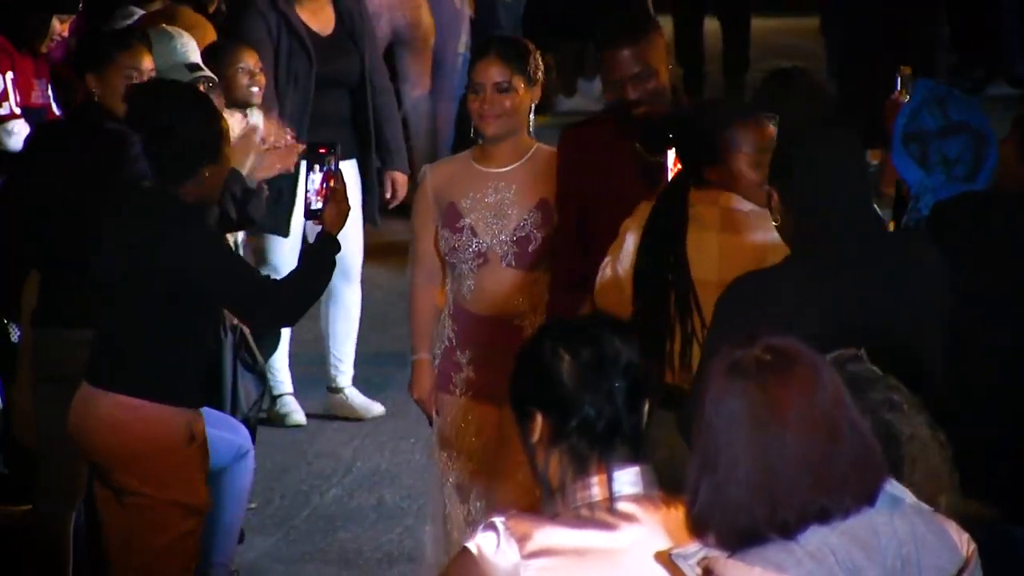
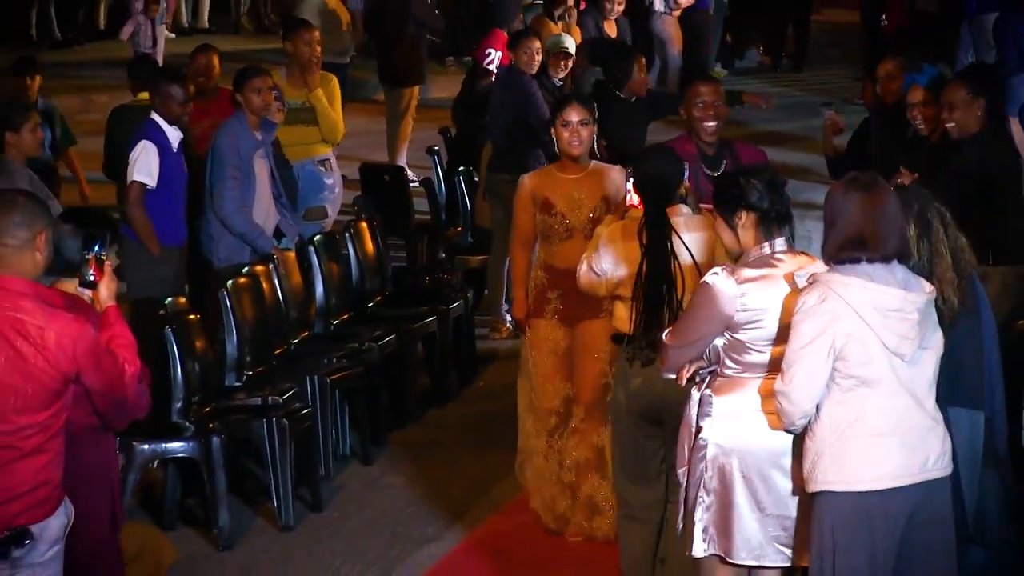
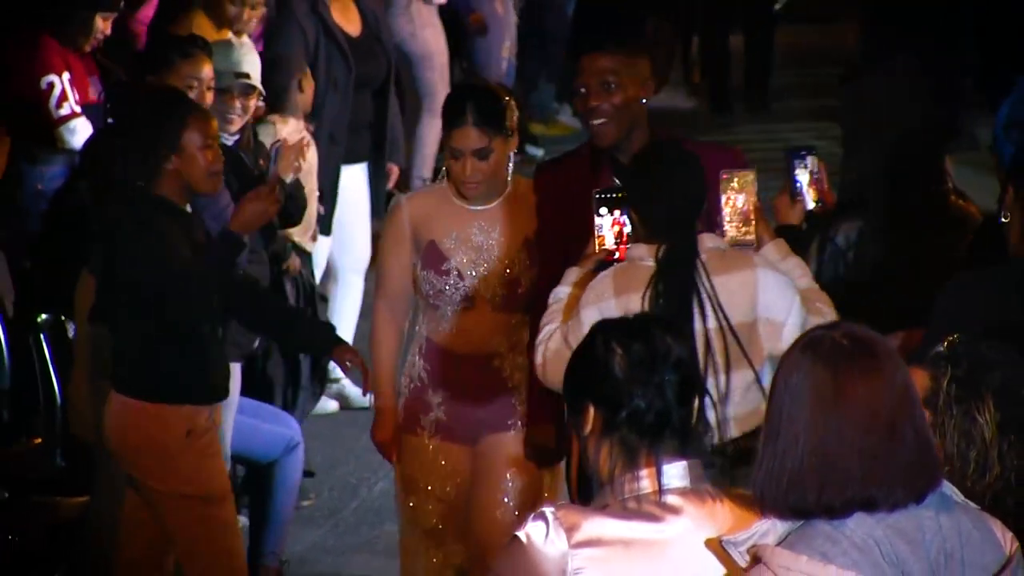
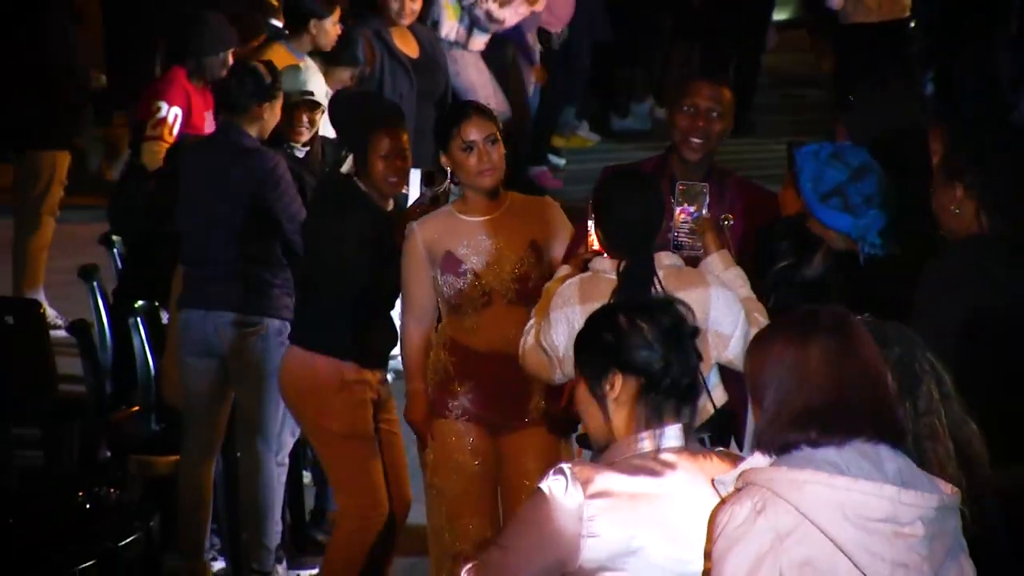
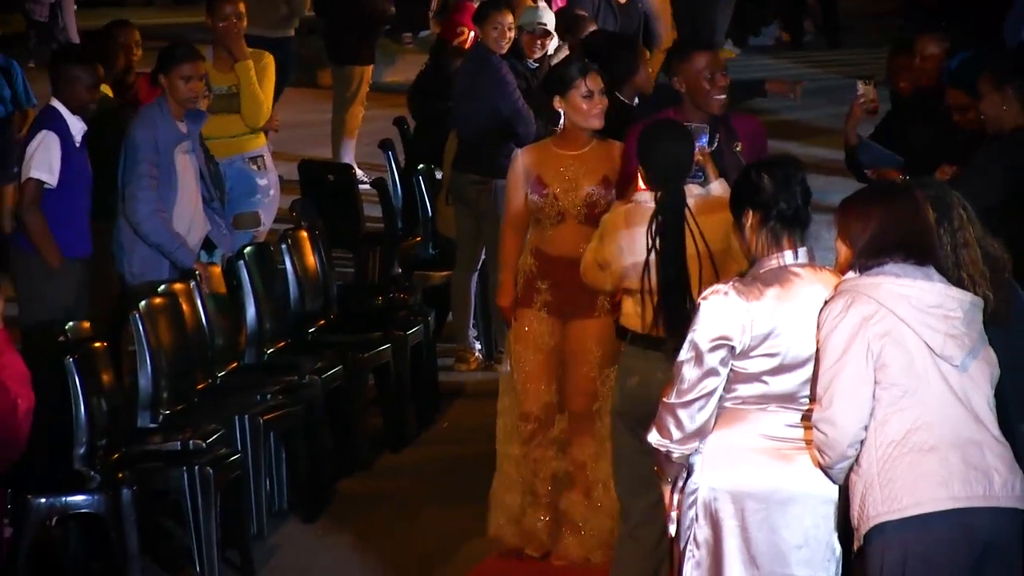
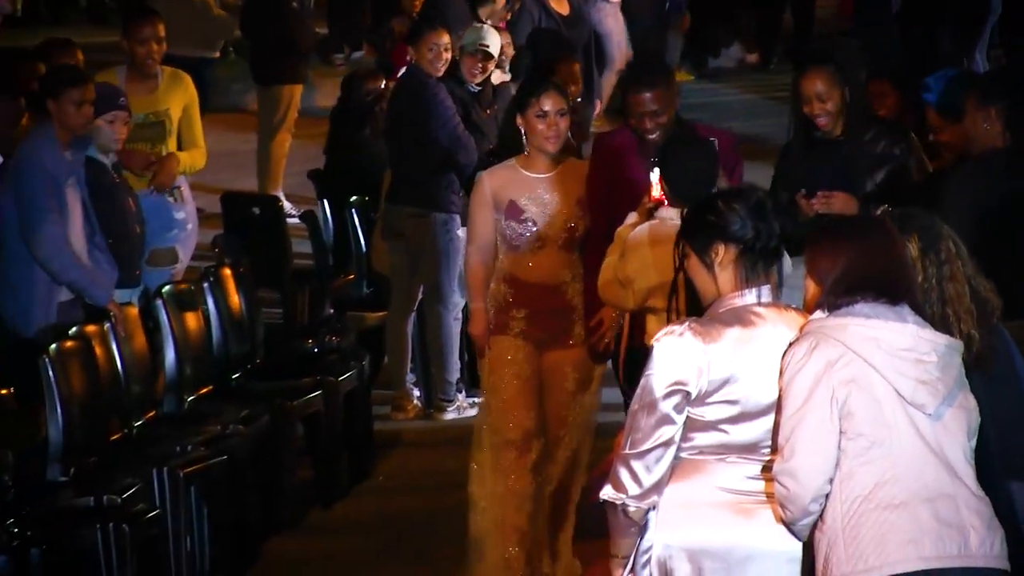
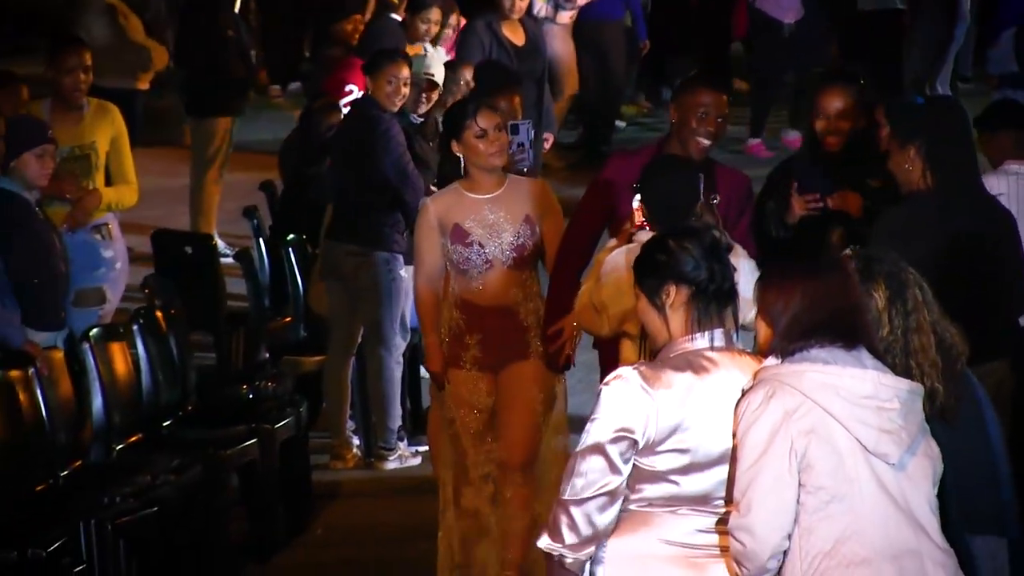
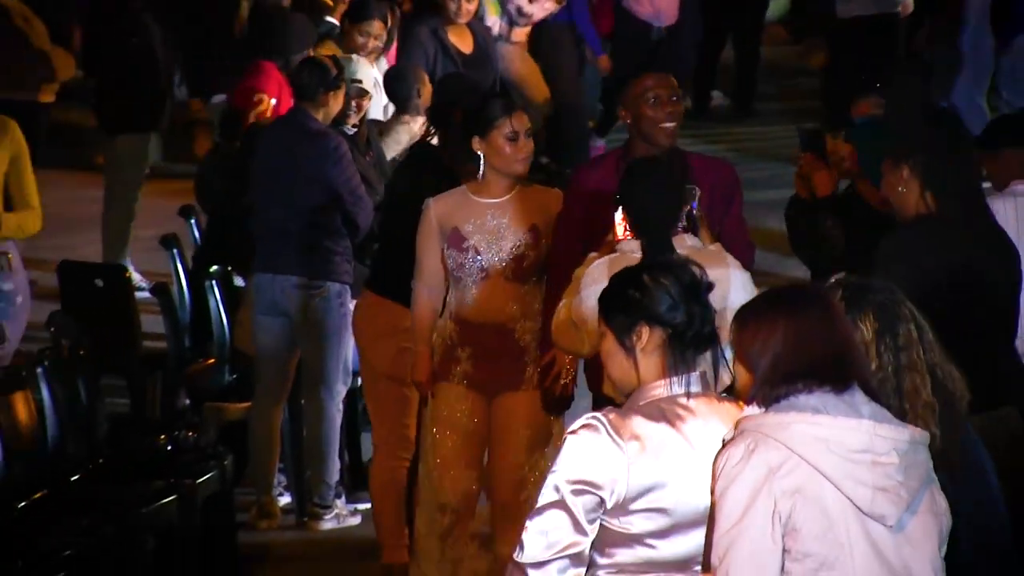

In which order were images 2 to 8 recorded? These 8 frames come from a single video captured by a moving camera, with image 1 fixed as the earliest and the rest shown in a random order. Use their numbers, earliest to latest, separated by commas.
3, 4, 8, 7, 6, 5, 2
